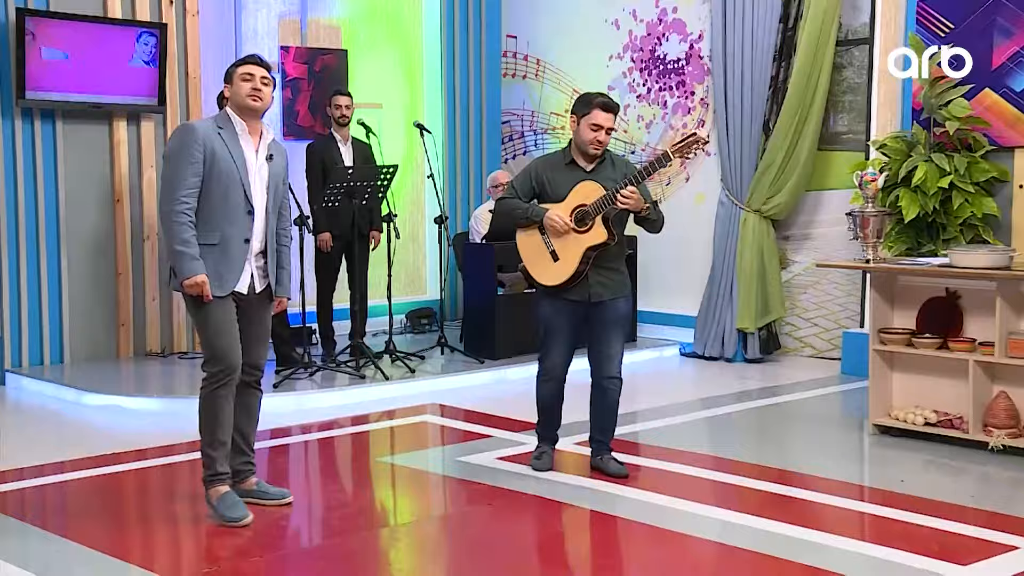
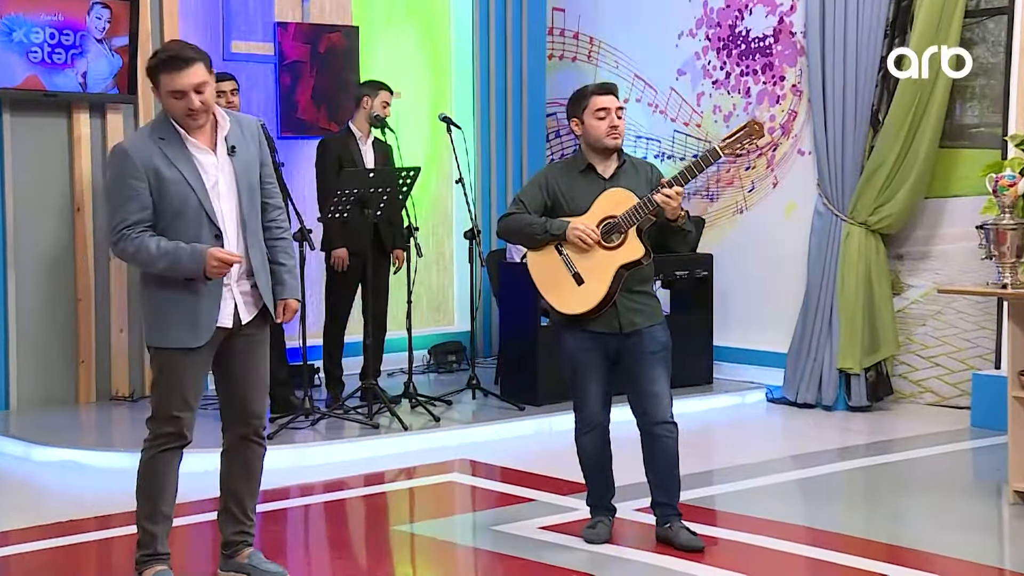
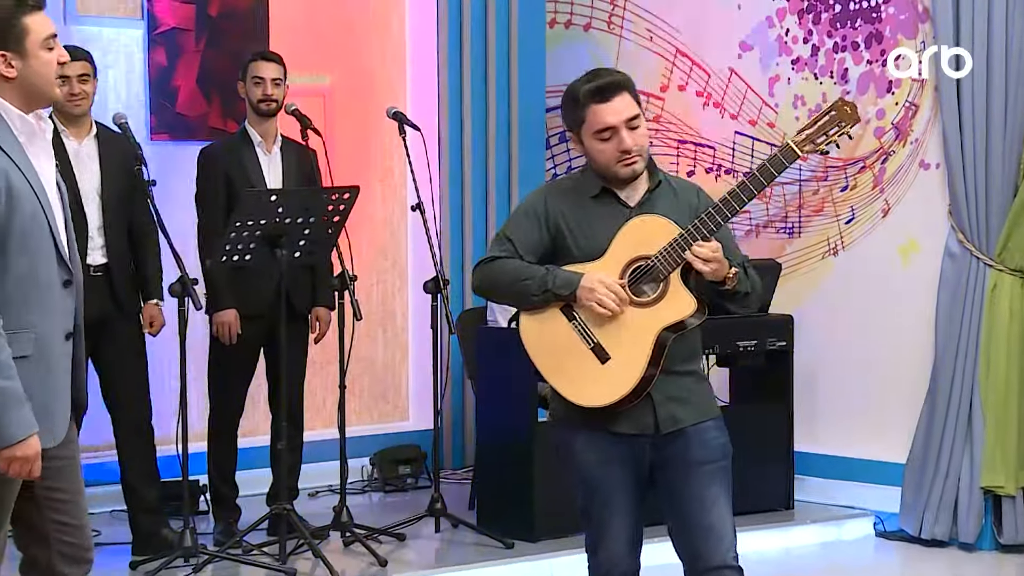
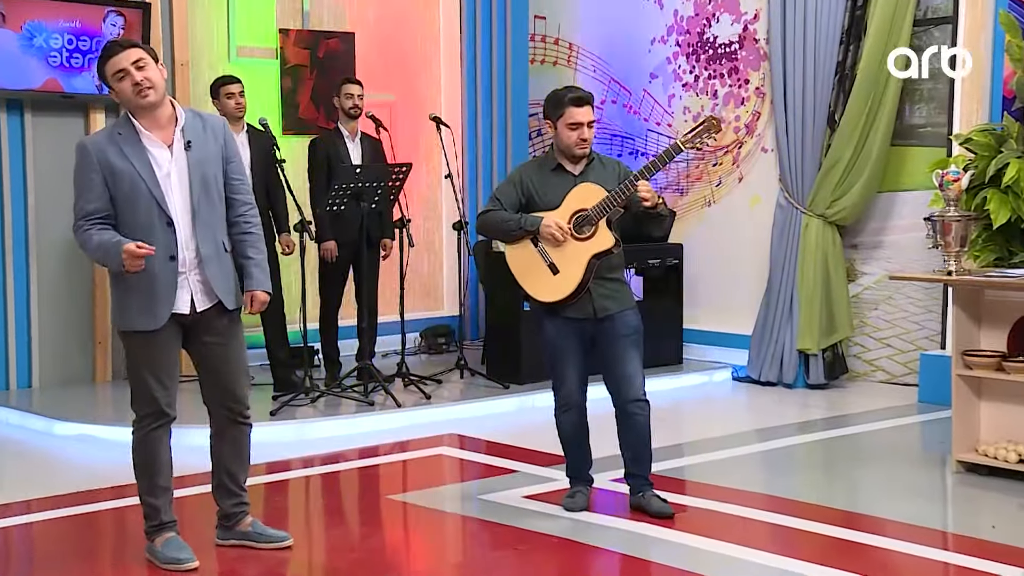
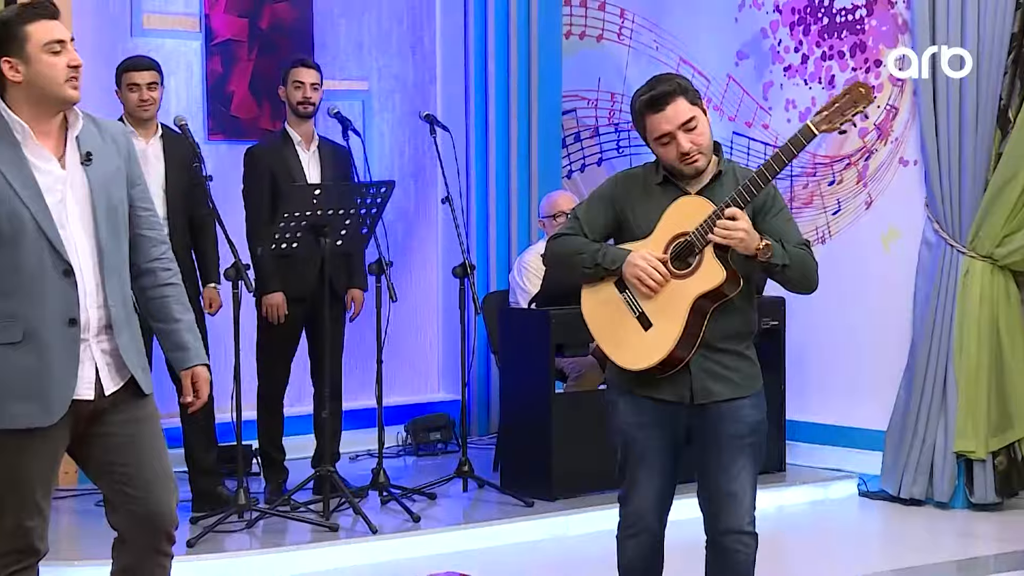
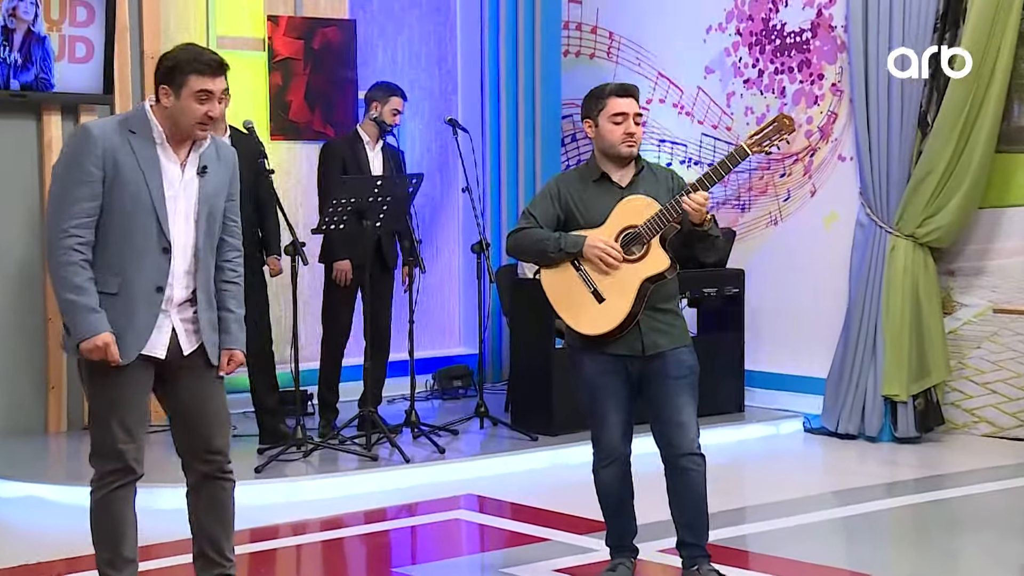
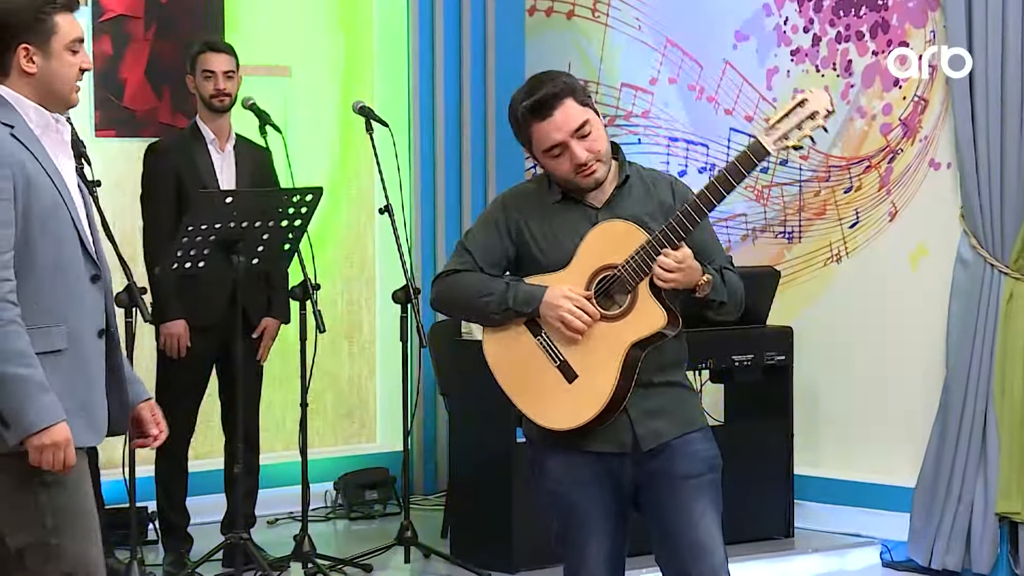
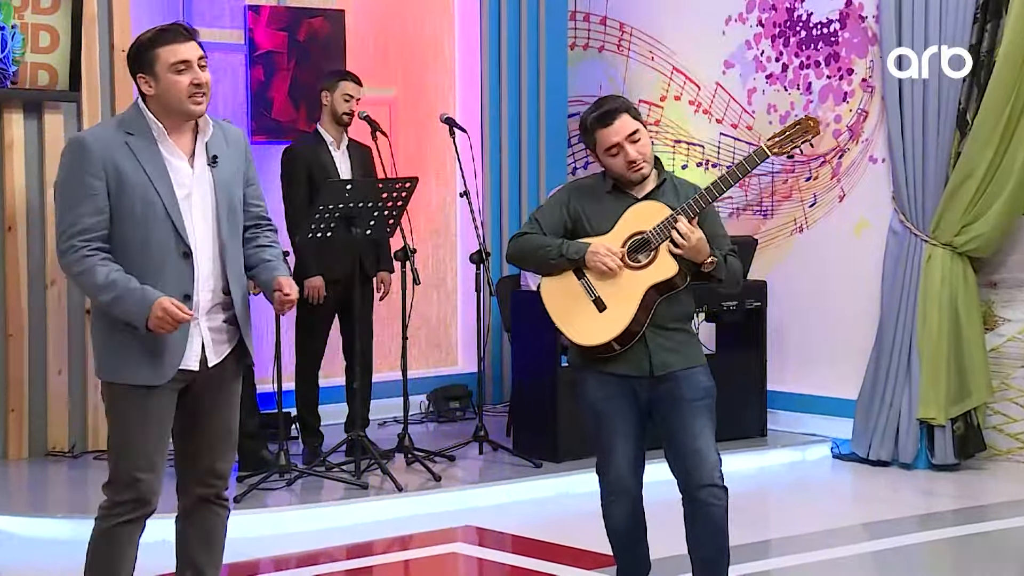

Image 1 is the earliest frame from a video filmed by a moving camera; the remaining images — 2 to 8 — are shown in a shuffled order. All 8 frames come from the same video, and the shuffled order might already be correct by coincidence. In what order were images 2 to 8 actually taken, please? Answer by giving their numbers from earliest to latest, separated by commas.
4, 2, 6, 8, 5, 3, 7
